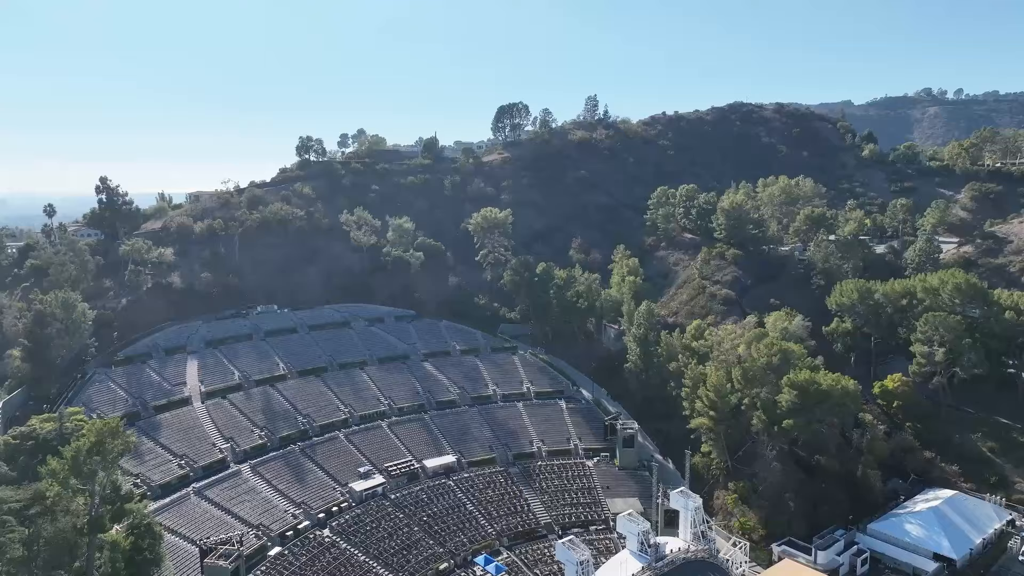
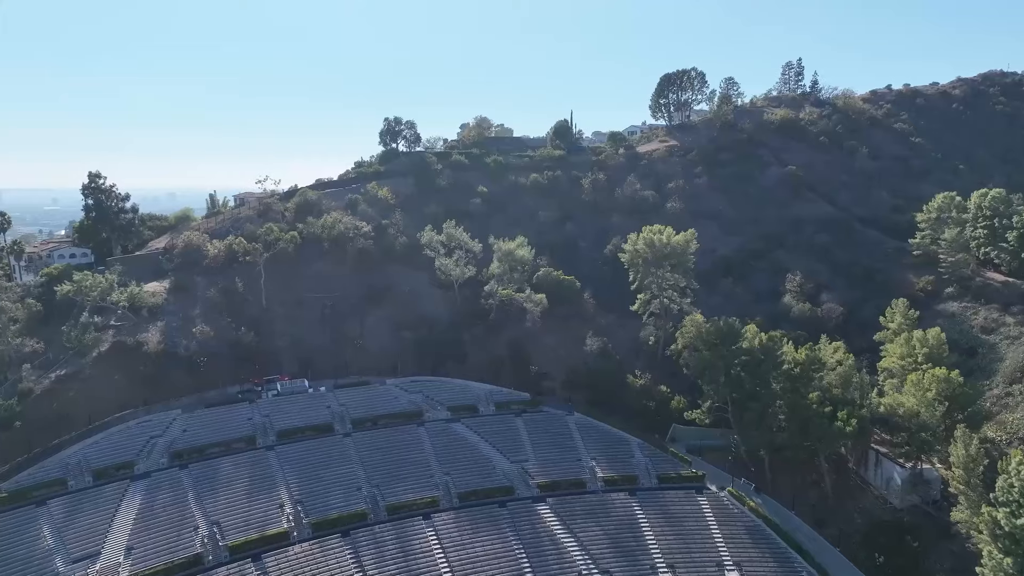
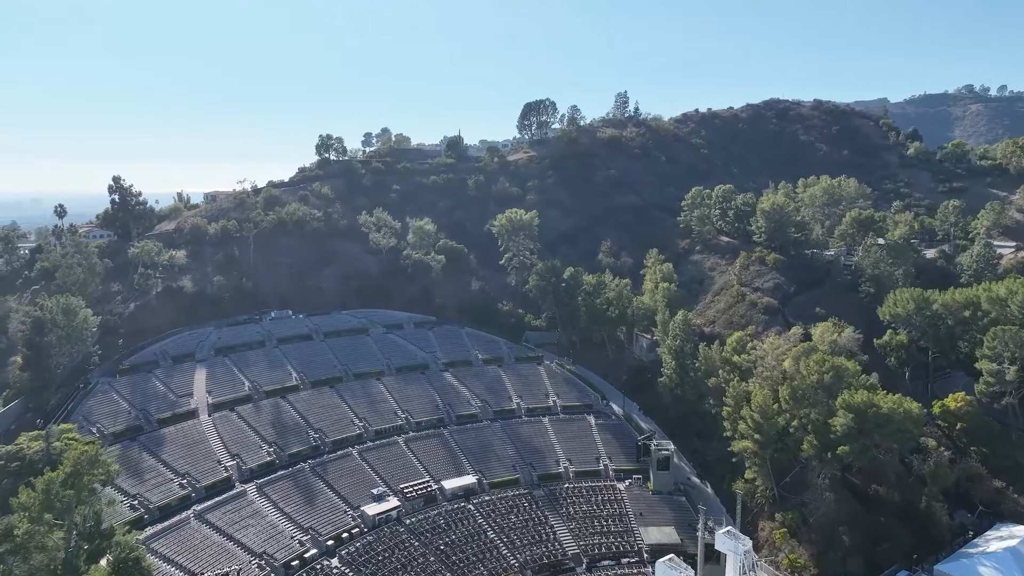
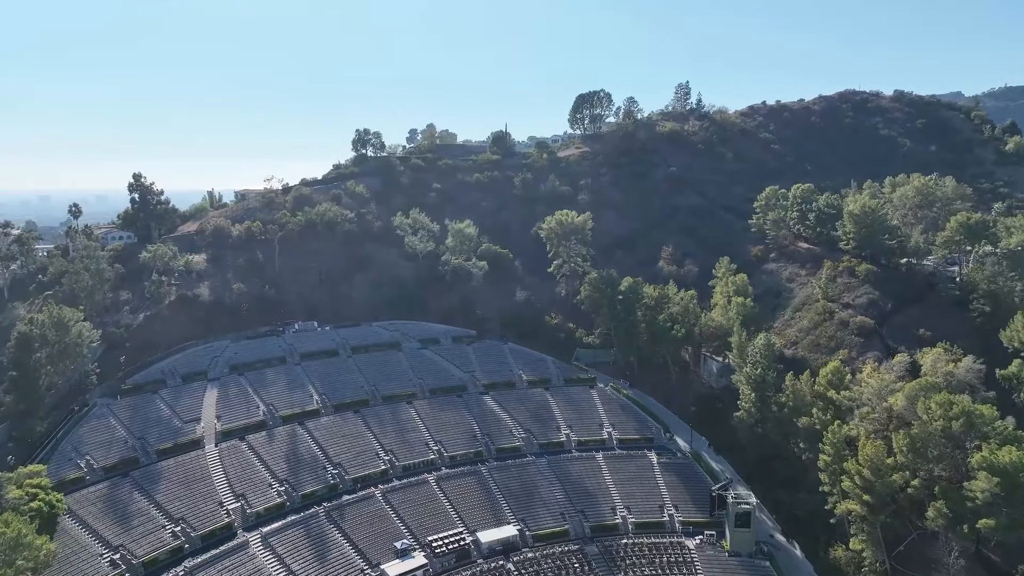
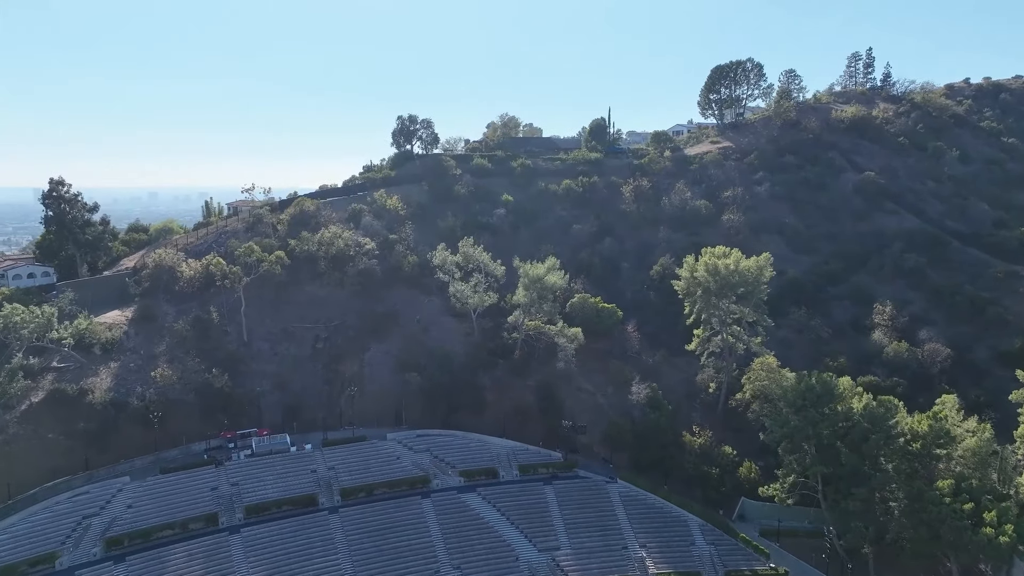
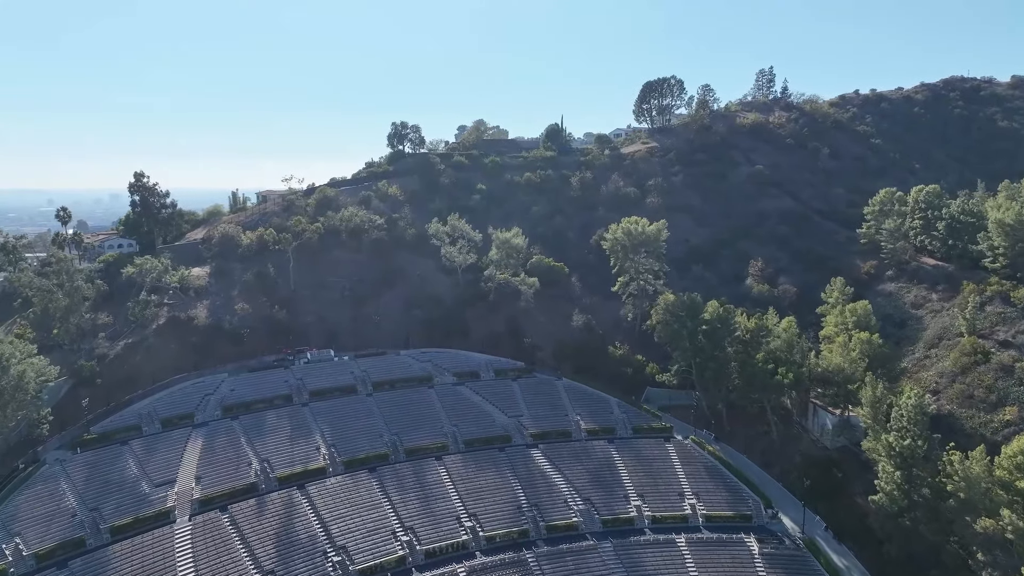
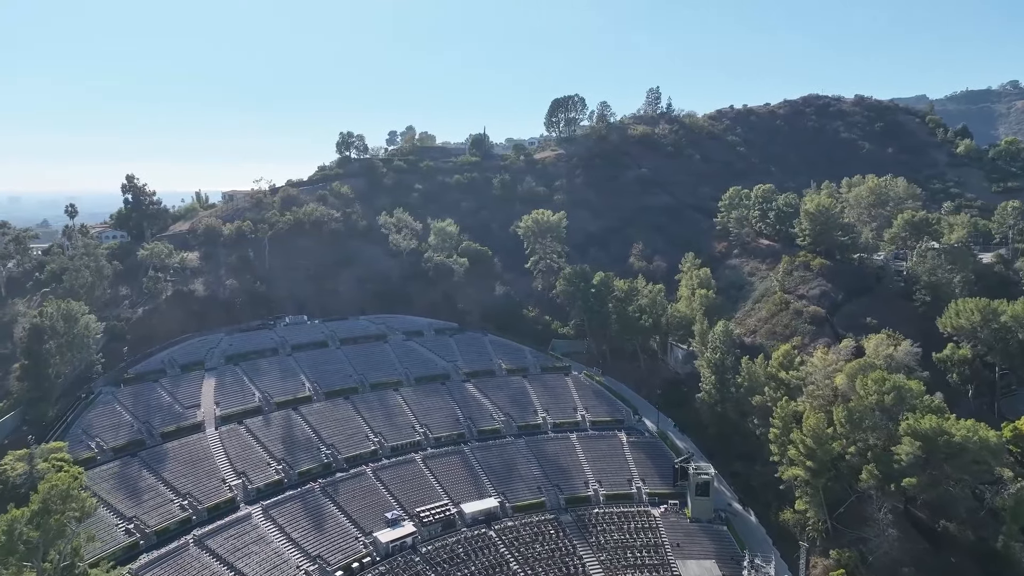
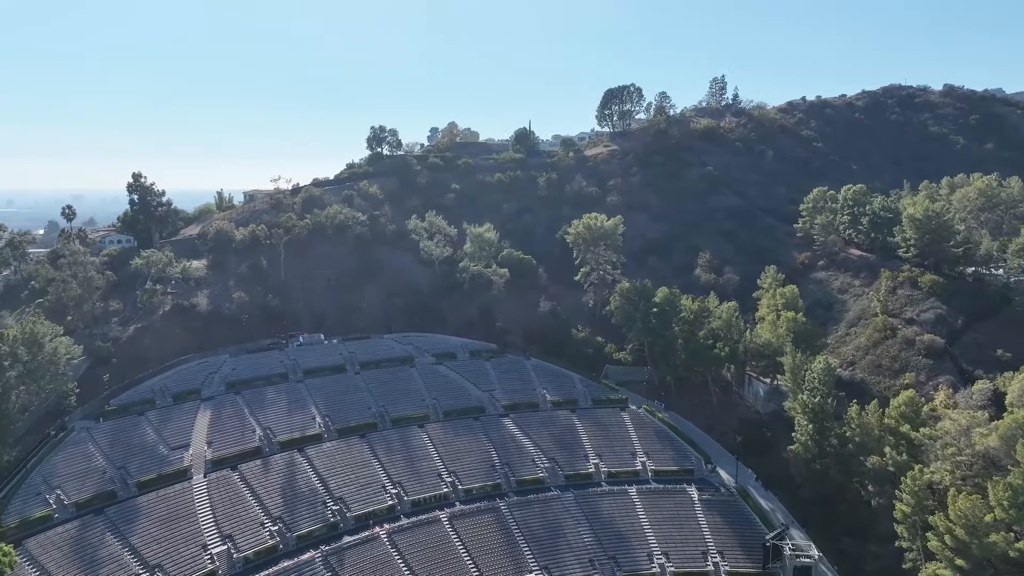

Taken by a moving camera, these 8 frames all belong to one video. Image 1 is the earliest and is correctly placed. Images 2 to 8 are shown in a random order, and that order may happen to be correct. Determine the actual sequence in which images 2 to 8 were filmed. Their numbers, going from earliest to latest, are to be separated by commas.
3, 7, 4, 8, 6, 2, 5
